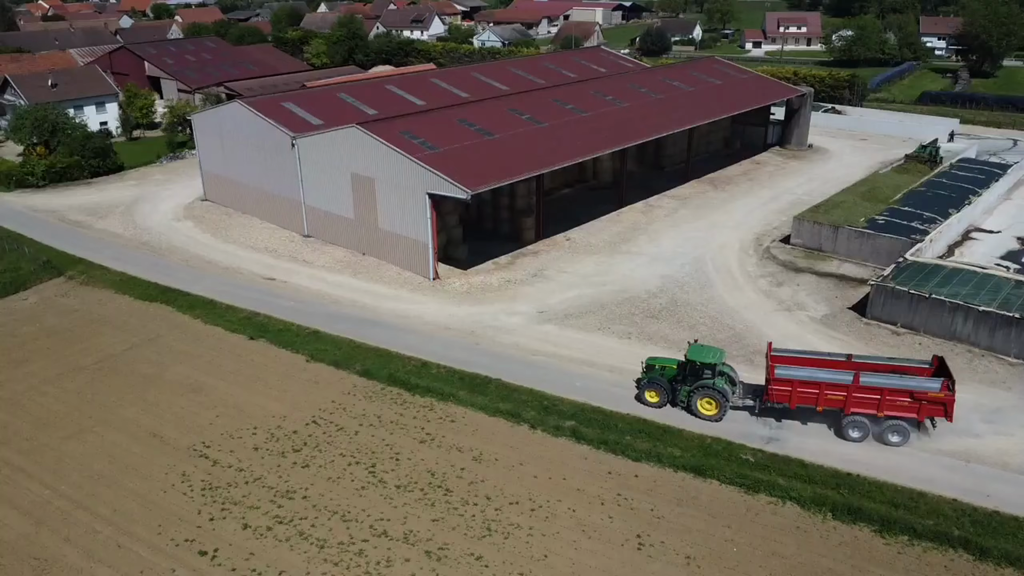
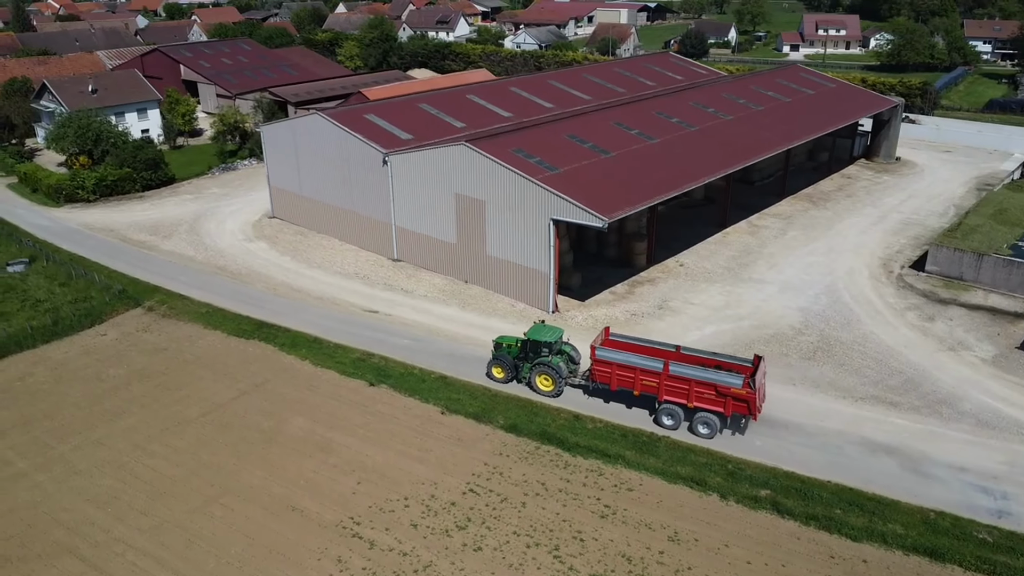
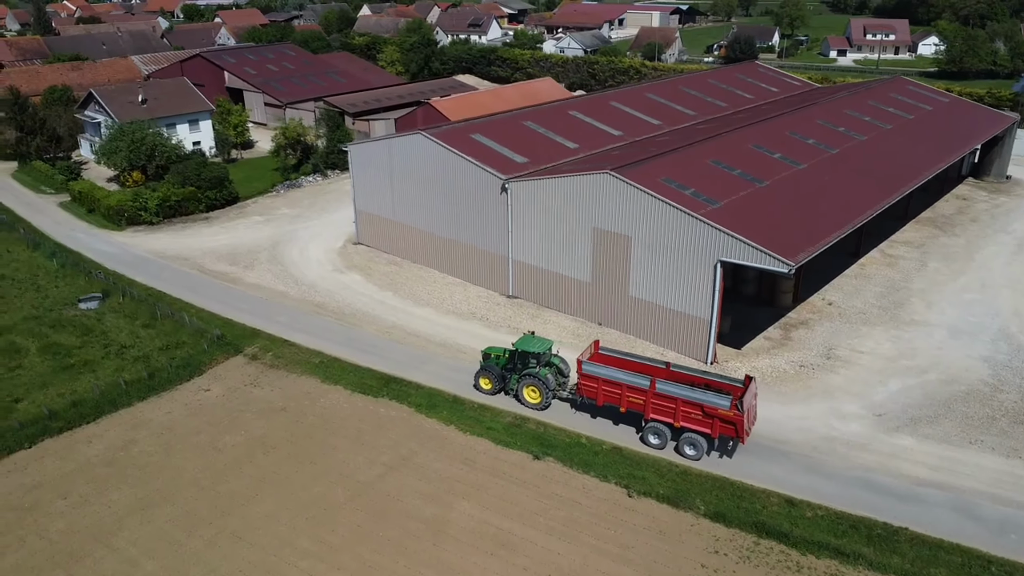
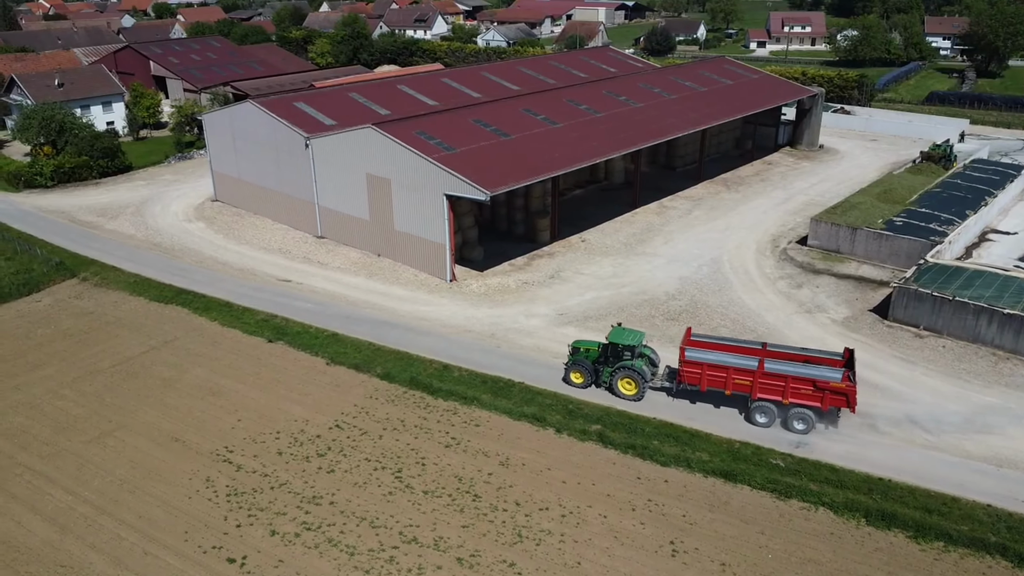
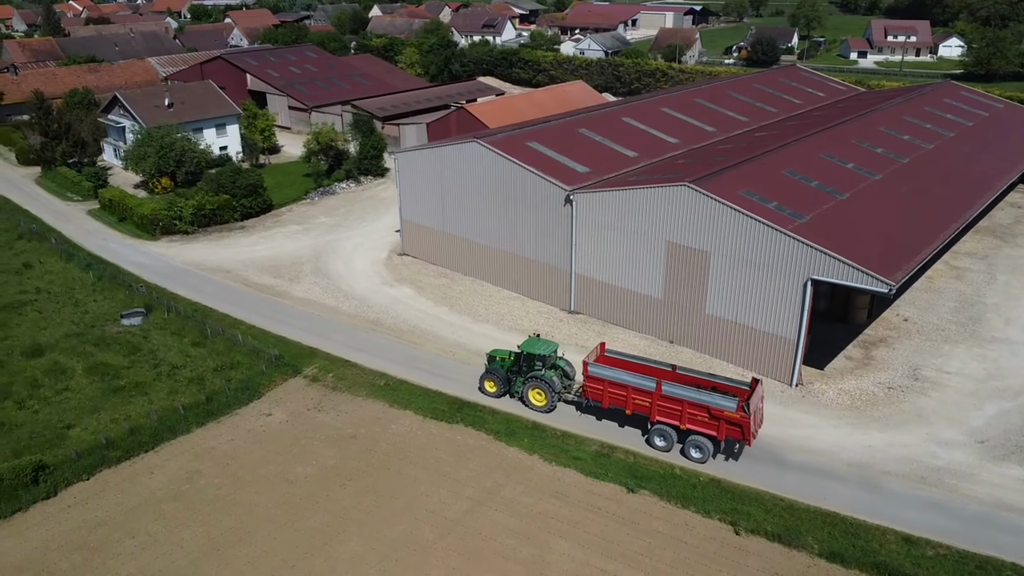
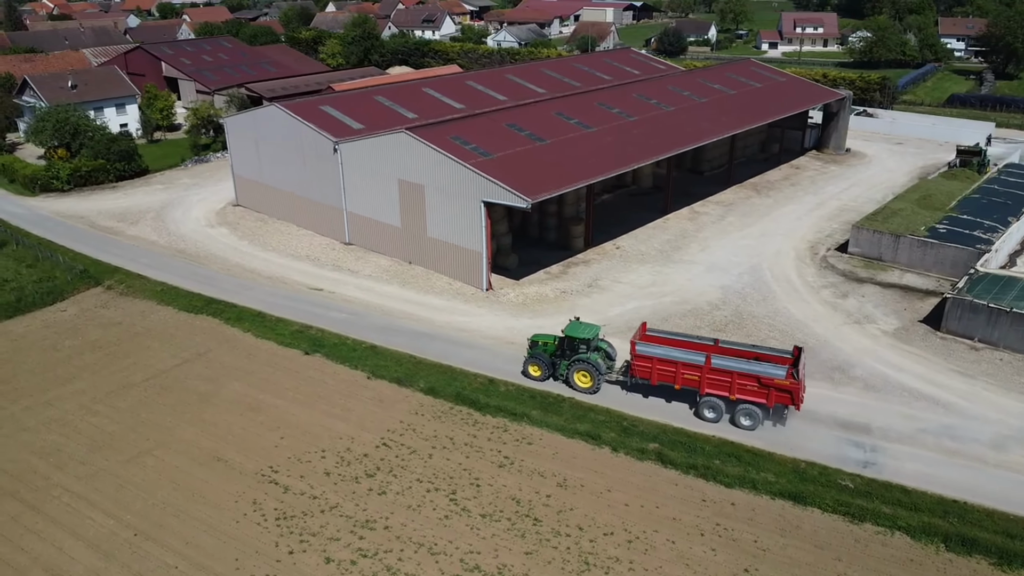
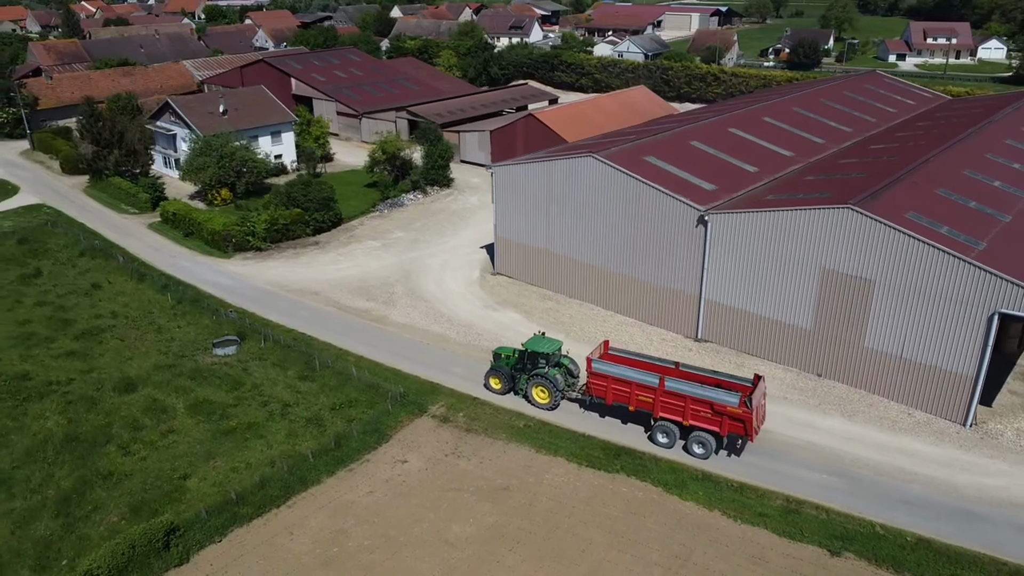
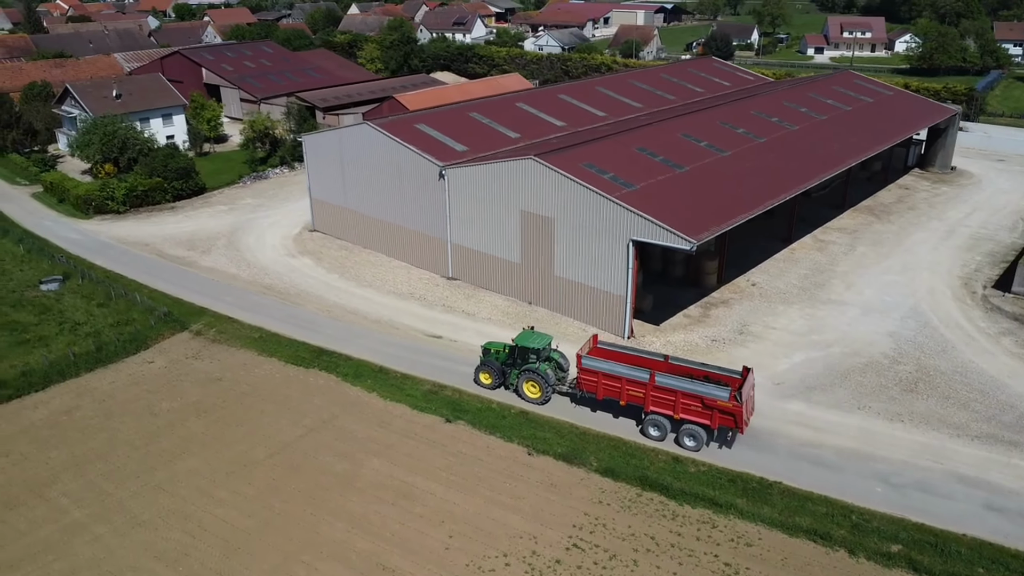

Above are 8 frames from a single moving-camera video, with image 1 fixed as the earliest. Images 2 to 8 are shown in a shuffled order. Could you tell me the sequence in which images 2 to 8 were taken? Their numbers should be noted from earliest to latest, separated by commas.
4, 6, 2, 8, 3, 5, 7
